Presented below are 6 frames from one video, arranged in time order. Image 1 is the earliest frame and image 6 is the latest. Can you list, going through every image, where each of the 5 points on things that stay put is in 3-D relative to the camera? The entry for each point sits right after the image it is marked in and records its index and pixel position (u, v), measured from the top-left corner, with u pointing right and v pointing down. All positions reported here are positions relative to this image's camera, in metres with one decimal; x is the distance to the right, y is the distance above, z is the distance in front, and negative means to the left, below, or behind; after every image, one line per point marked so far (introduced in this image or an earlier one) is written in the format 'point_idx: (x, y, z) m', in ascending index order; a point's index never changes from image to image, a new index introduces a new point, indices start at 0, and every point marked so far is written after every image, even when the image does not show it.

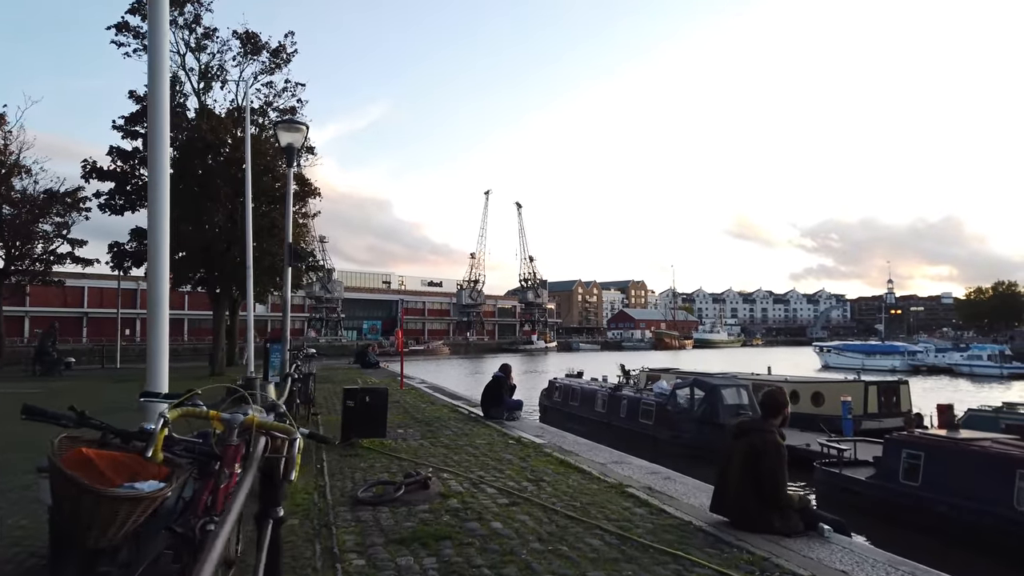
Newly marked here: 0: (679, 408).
0: (+4.4, -3.1, +19.8) m
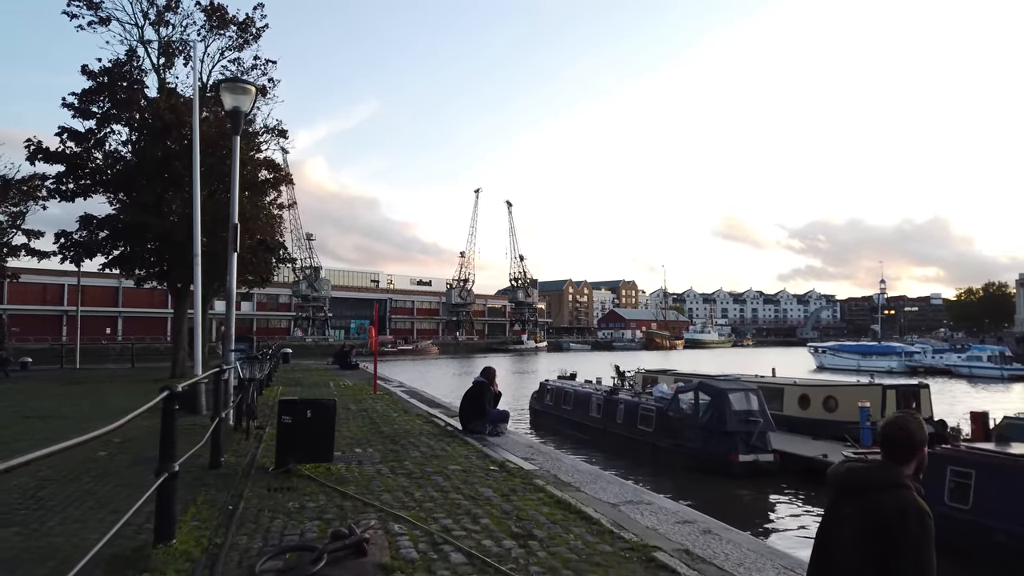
0: (+4.0, -3.0, +18.1) m
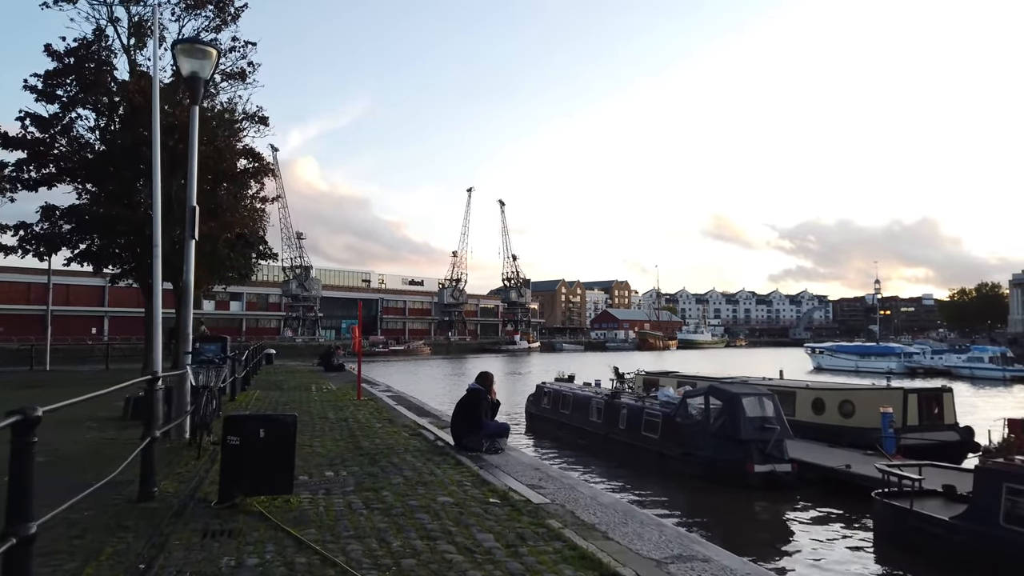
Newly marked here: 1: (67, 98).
0: (+4.0, -2.9, +16.8) m
1: (-11.4, +4.9, +19.4) m
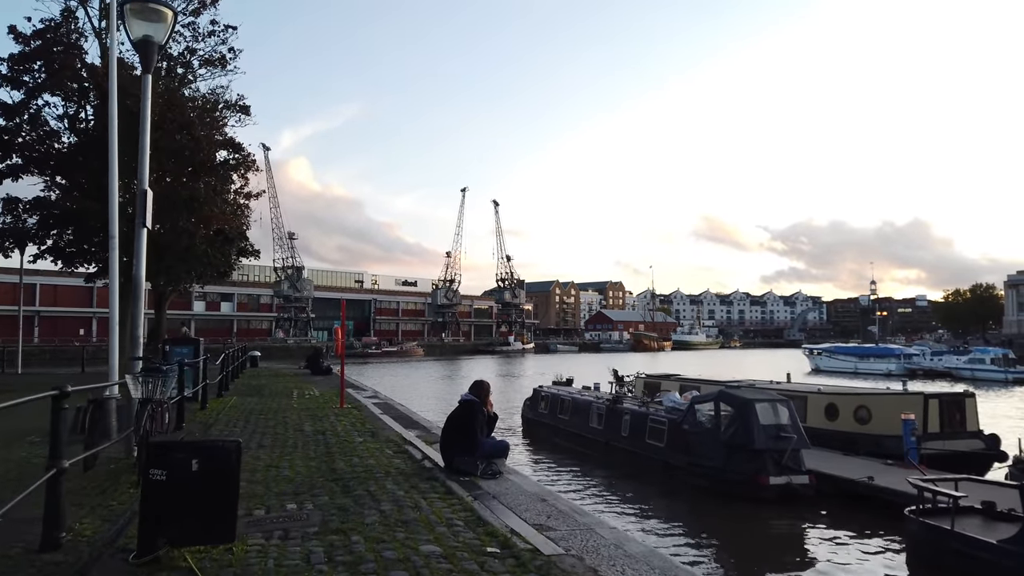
0: (+3.9, -2.9, +15.7) m
1: (-11.5, +4.9, +18.2) m
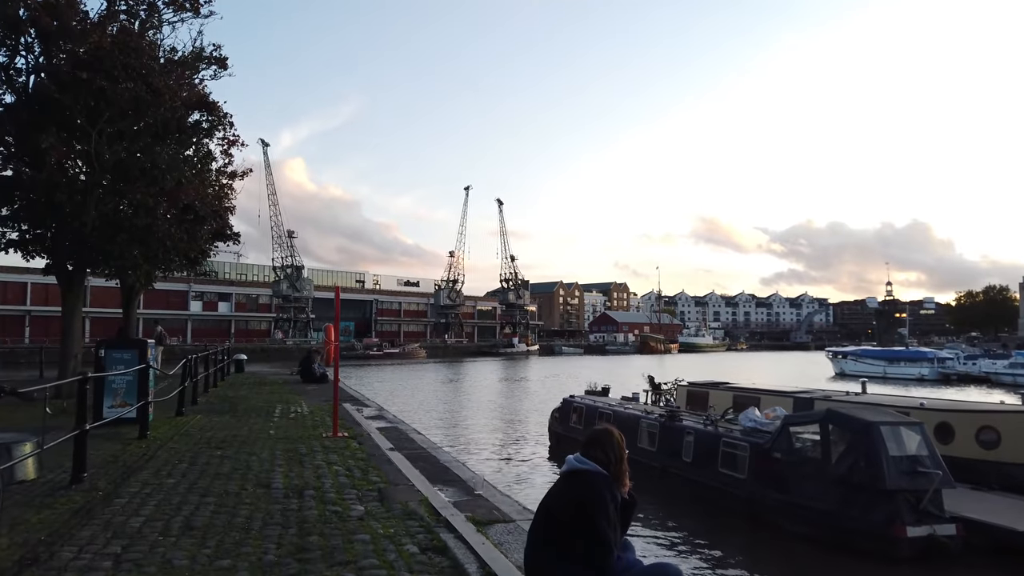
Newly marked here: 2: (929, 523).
0: (+4.6, -2.7, +12.2) m
1: (-10.8, +5.1, +14.7) m
2: (+5.9, -3.3, +10.7) m
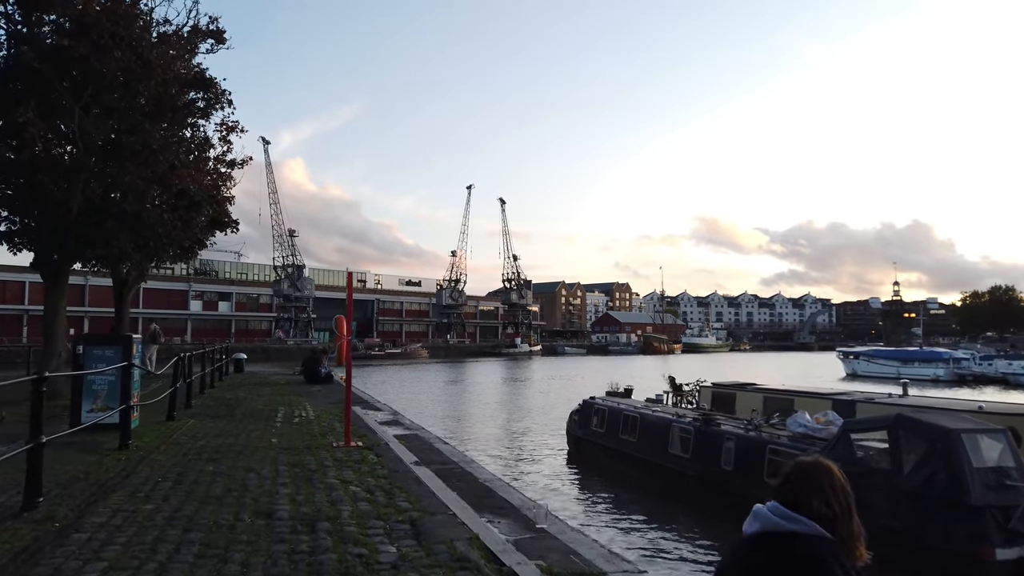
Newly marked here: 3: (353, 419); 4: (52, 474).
0: (+5.0, -2.6, +11.0) m
1: (-10.4, +5.3, +13.5) m
2: (+6.3, -3.2, +9.4) m
3: (-2.6, -2.1, +12.1) m
4: (-3.9, -1.6, +6.5) m
